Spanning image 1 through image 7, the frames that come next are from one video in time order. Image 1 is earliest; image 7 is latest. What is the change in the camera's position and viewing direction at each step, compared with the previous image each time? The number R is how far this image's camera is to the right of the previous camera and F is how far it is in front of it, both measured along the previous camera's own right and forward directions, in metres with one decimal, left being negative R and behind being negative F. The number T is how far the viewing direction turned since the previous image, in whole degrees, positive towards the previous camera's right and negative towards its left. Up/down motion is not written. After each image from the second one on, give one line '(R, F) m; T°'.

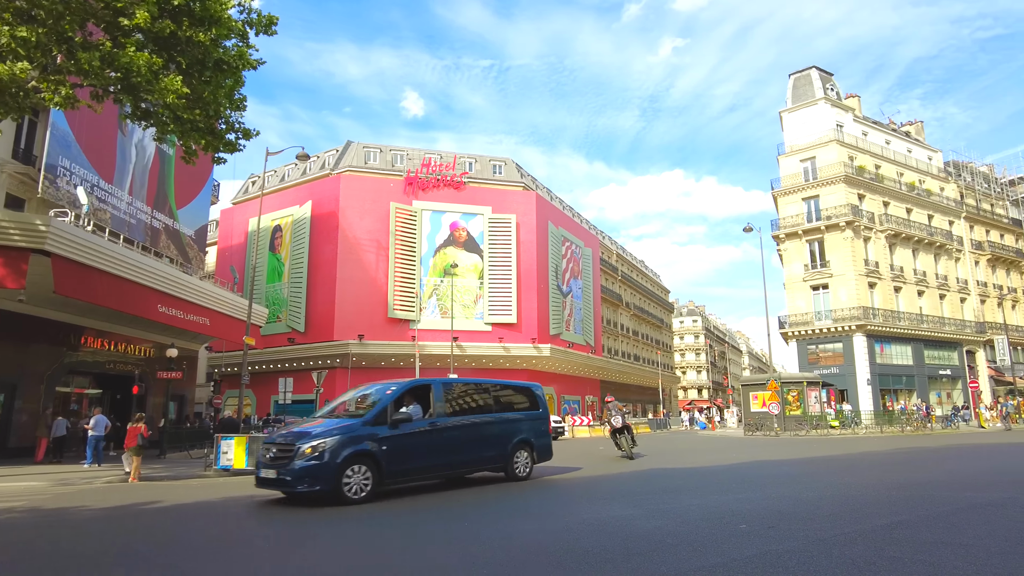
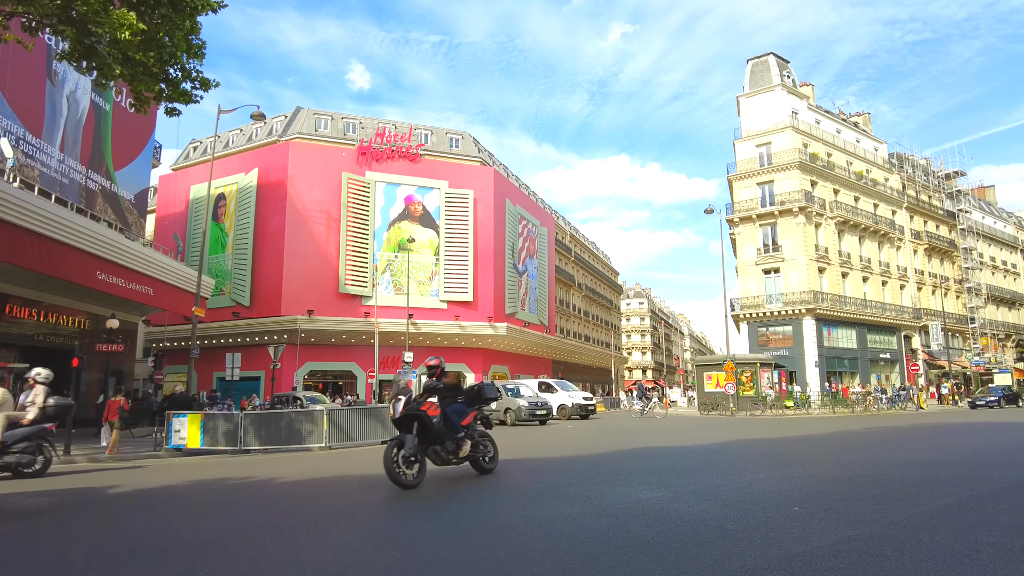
(-0.7, +0.7) m; +5°
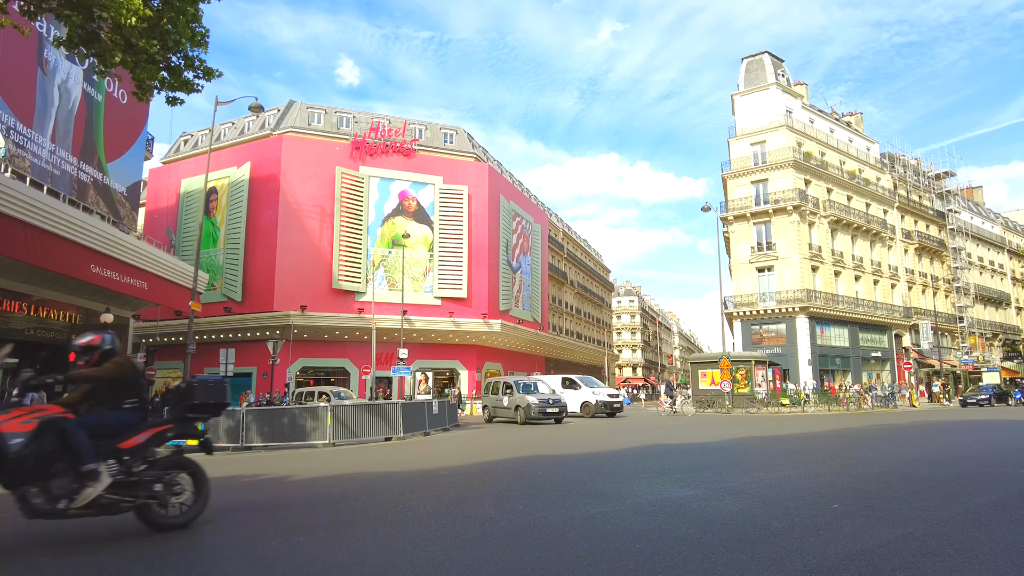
(-0.4, +0.1) m; +1°
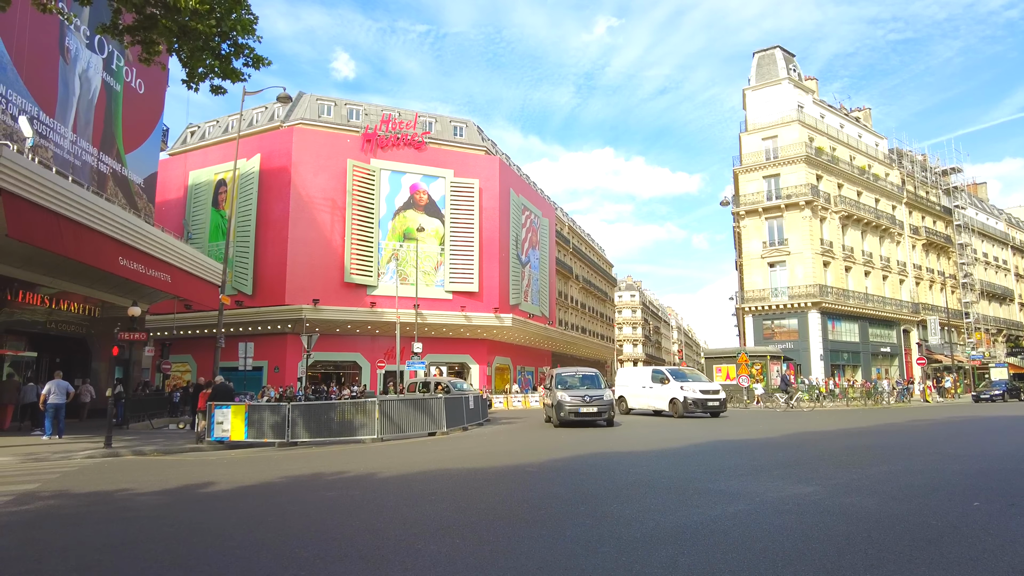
(-1.1, +0.1) m; +1°
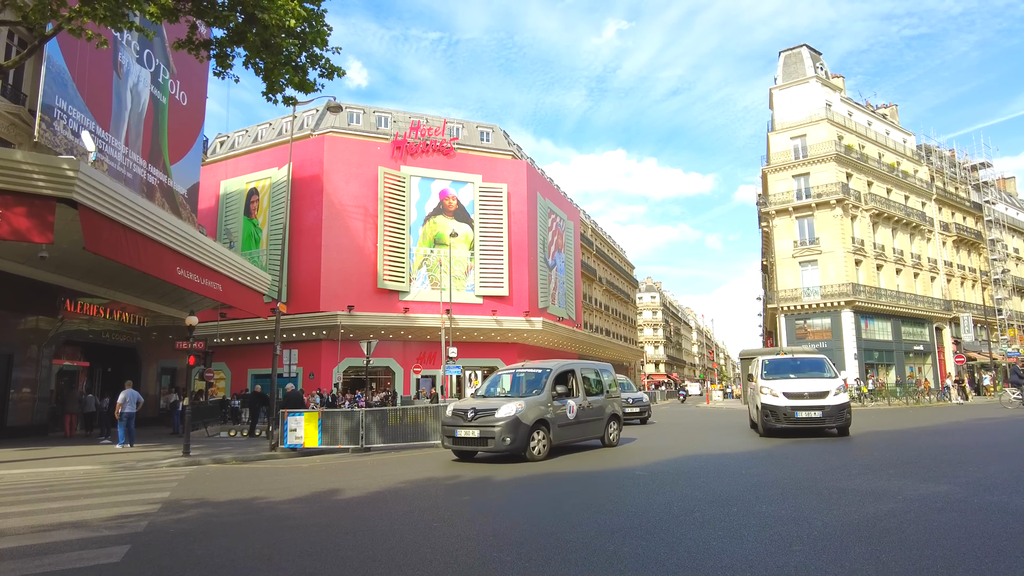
(-1.1, -0.1) m; -1°
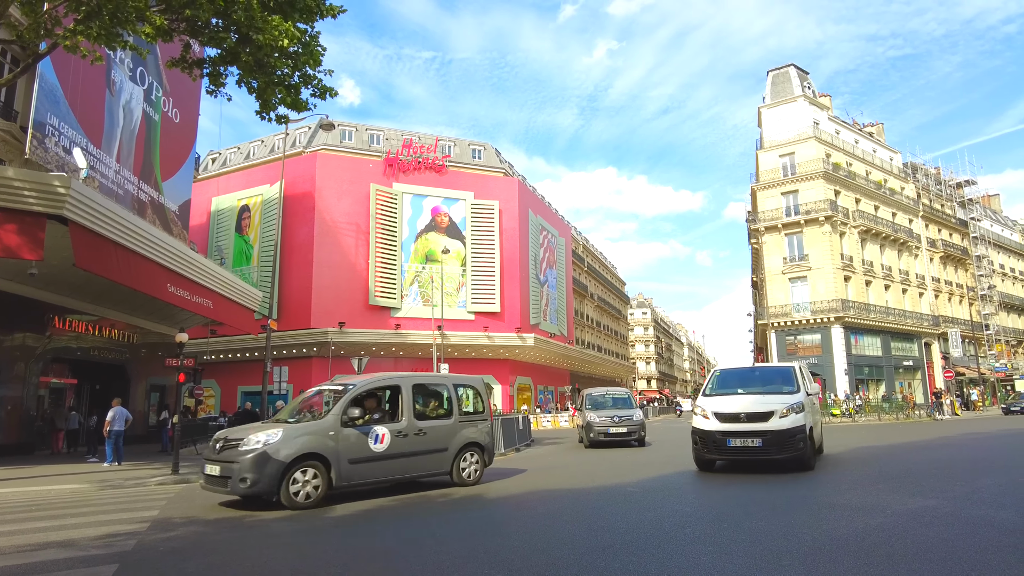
(0.0, -0.1) m; +1°
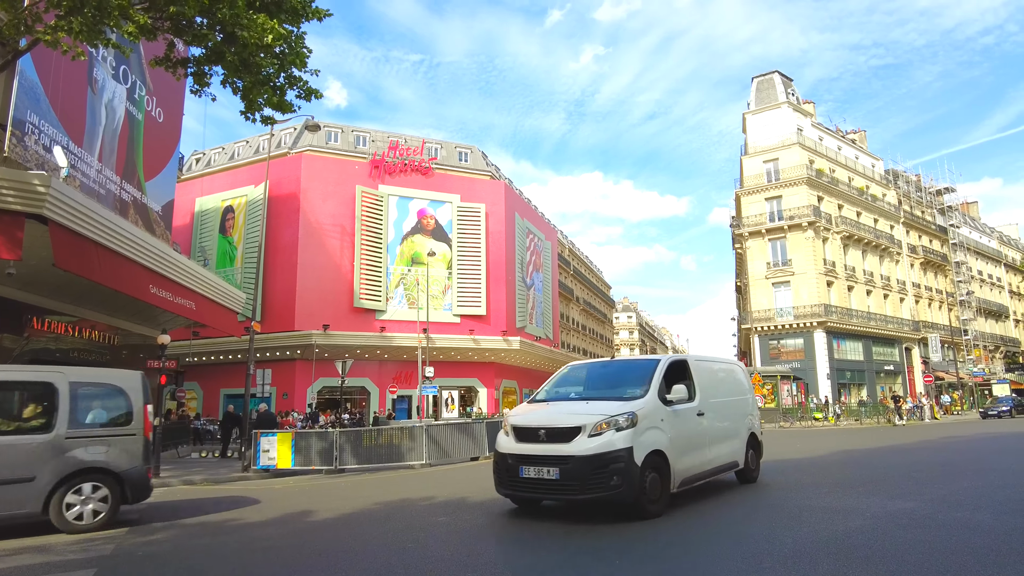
(0.0, 0.0) m; +1°
